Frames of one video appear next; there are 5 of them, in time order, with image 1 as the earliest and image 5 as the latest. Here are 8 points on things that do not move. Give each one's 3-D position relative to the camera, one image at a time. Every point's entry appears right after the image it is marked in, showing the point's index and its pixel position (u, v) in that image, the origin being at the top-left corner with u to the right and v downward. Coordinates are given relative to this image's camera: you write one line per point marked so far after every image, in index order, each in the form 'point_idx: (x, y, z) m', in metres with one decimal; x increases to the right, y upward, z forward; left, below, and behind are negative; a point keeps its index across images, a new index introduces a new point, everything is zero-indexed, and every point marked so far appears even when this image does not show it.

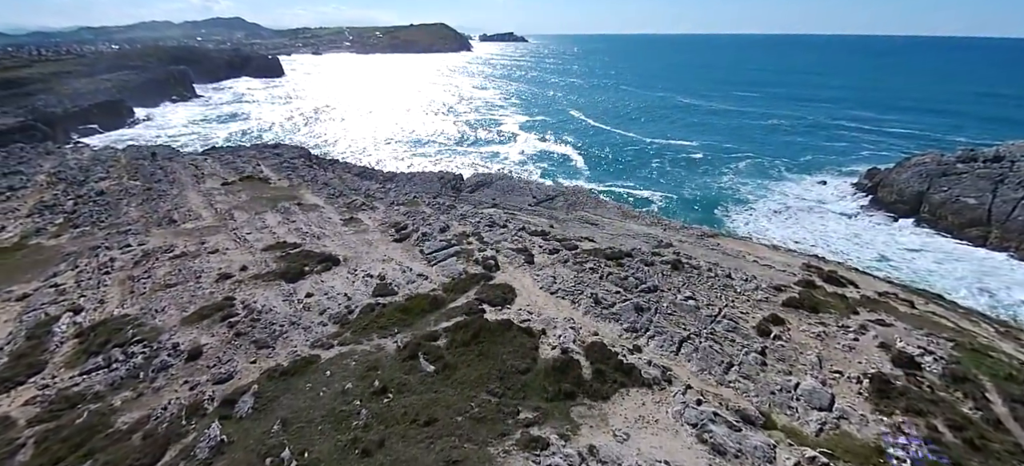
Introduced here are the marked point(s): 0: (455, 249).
0: (-2.5, -0.7, +18.3) m
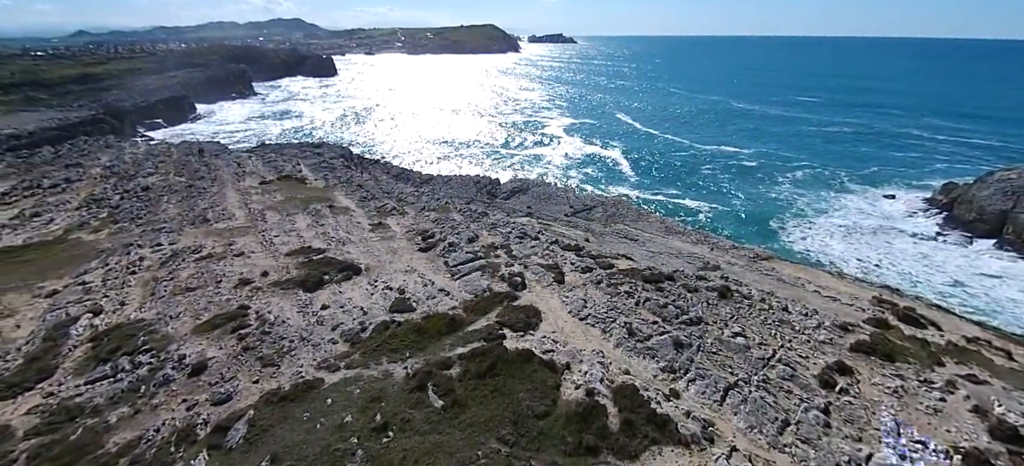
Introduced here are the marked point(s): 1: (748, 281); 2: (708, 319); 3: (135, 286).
0: (-1.3, -1.2, +17.3) m
1: (+10.1, -2.0, +17.6) m
2: (+6.6, -2.9, +13.9) m
3: (-13.4, -1.9, +14.6) m
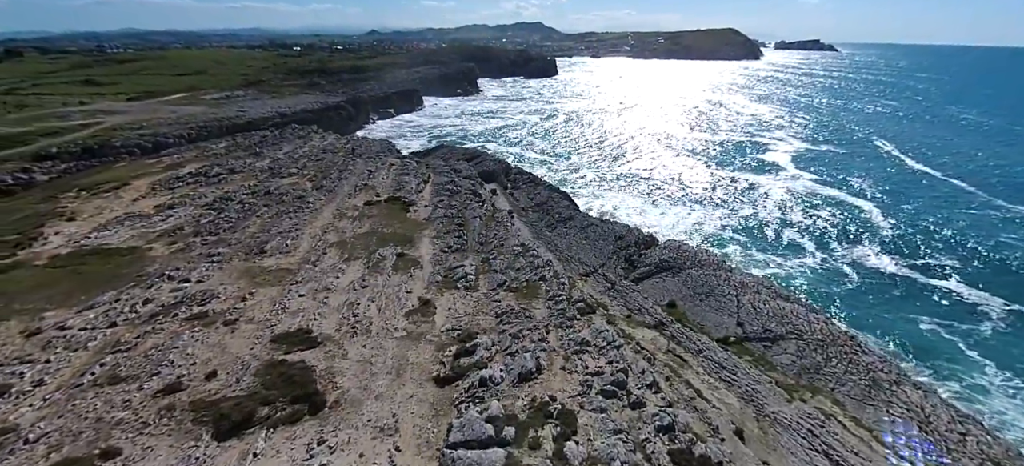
0: (-0.4, -5.3, +9.8) m
1: (+9.7, -8.3, +5.5) m
2: (+5.0, -8.3, +3.6) m
3: (-12.5, -3.5, +12.2) m
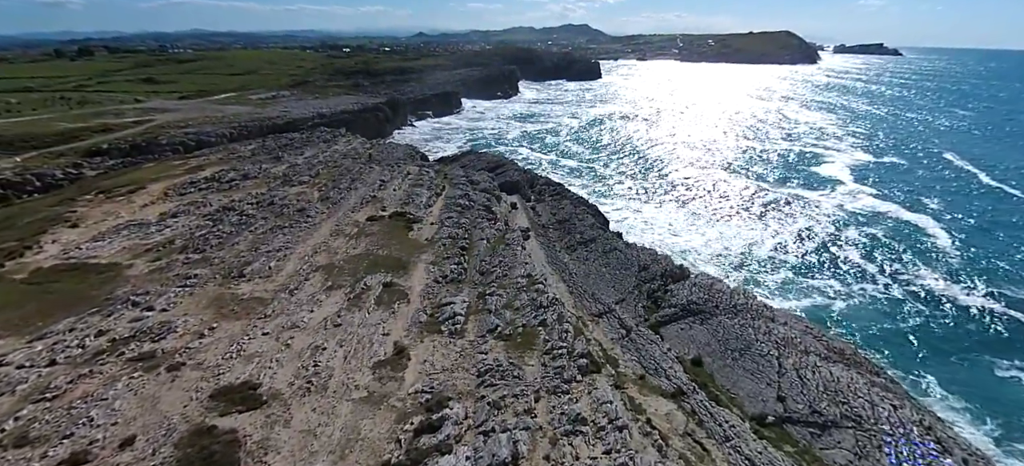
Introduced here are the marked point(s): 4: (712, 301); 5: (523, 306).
0: (-1.4, -6.6, +7.5) m
1: (+8.1, -10.0, +2.3) m
2: (+3.3, -9.8, +0.9) m
3: (-13.2, -4.3, +10.9) m
4: (+9.8, -3.4, +20.3) m
5: (-0.2, -3.3, +16.6) m
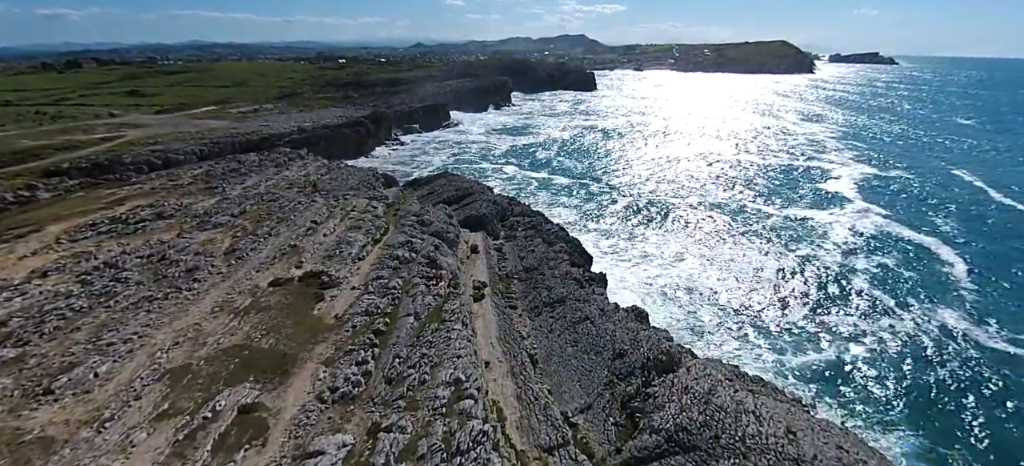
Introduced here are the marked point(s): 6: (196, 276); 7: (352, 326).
0: (-3.9, -9.3, +2.5) m
1: (+5.7, -12.5, -2.7) m
2: (+0.8, -12.3, -4.1) m
3: (-15.6, -7.1, +6.0) m
4: (+7.4, -6.1, +15.4) m
5: (-2.6, -6.1, +11.7) m
6: (-14.5, -2.0, +19.1) m
7: (-6.4, -3.6, +17.3) m
